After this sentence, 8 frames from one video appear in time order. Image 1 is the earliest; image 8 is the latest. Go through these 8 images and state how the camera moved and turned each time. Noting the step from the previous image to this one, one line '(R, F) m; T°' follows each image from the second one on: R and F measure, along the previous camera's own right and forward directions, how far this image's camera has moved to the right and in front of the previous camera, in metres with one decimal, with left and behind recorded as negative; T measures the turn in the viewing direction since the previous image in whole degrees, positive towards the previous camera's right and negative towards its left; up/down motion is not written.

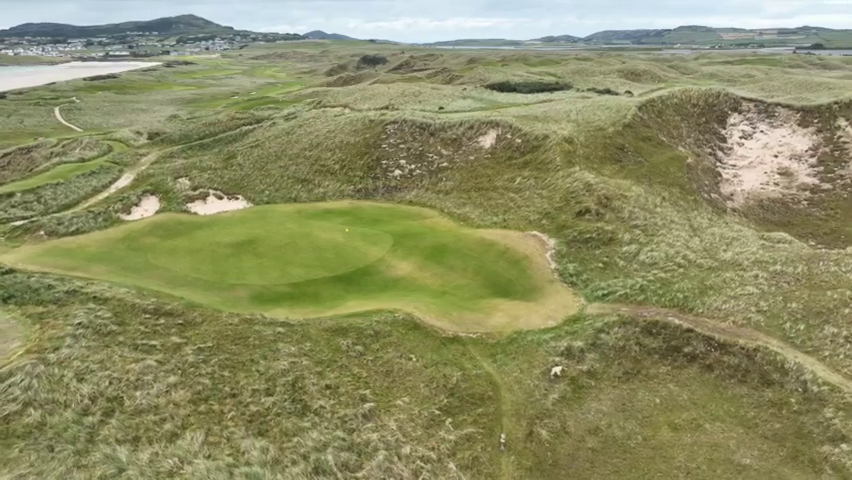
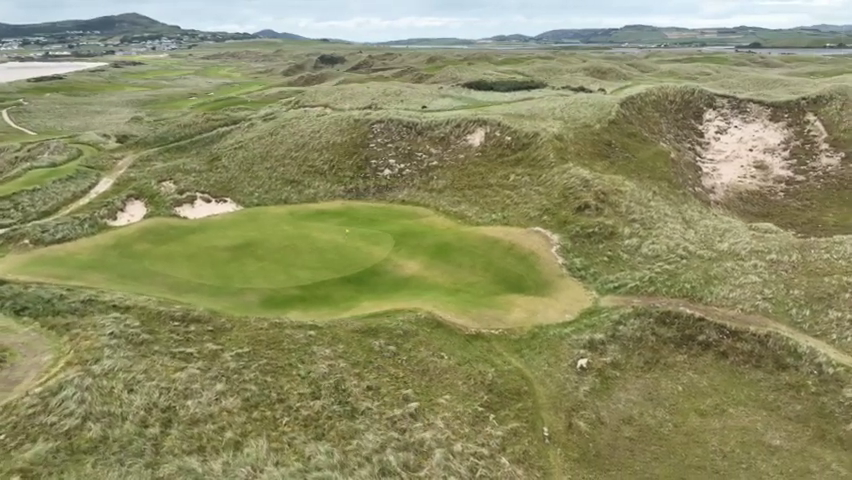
(-2.1, +0.1) m; +4°
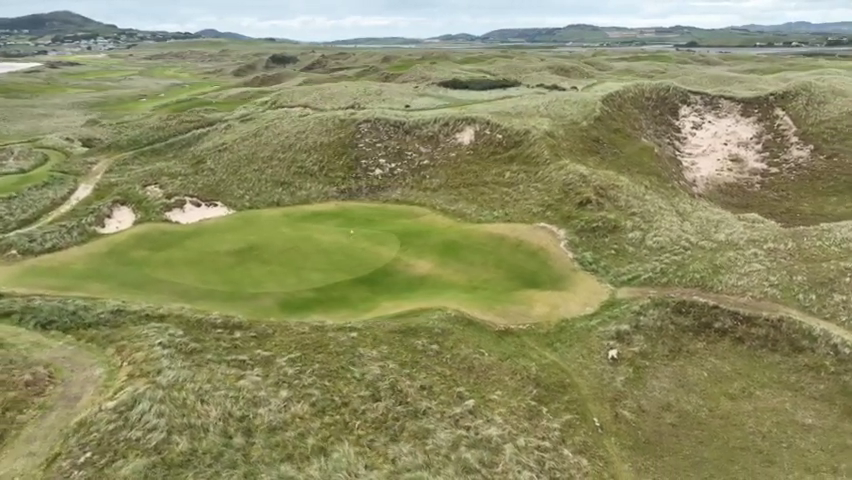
(-2.4, +0.1) m; +5°
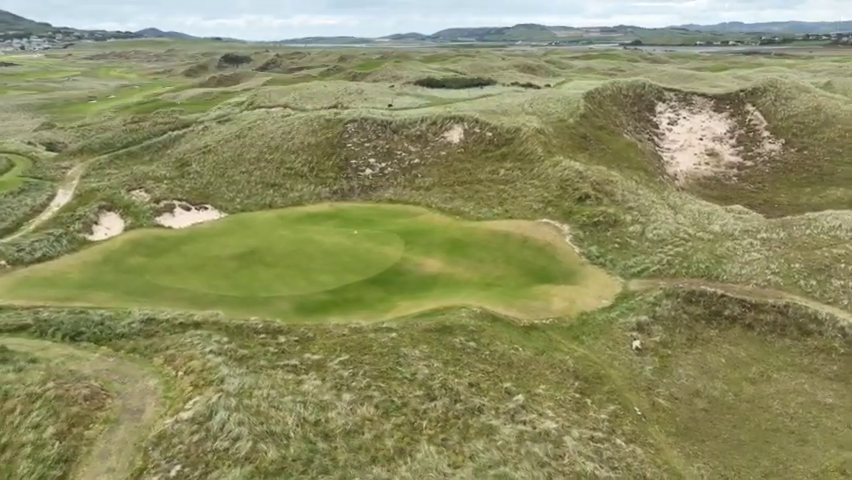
(-2.3, +0.1) m; +4°
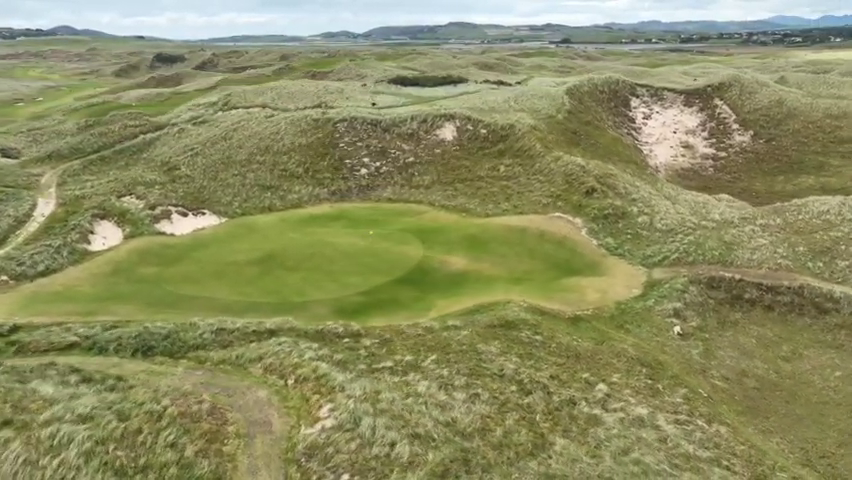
(-3.5, +0.2) m; +6°
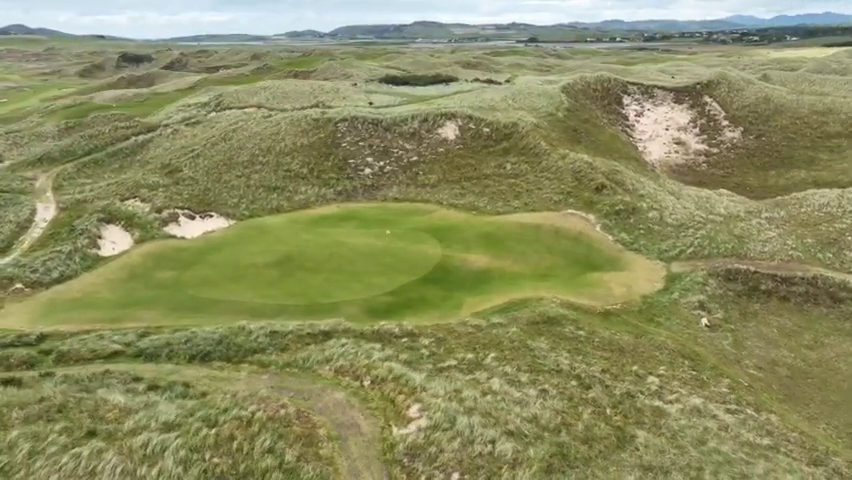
(-2.1, 0.0) m; +3°
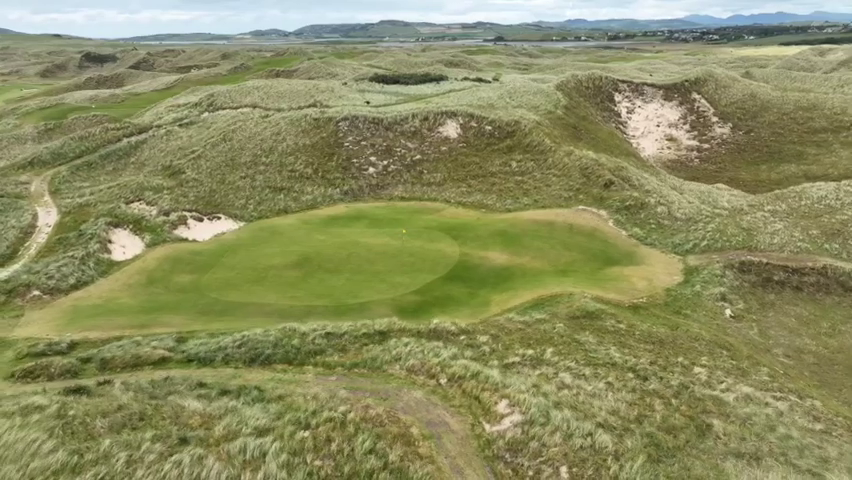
(-2.1, 0.0) m; +3°
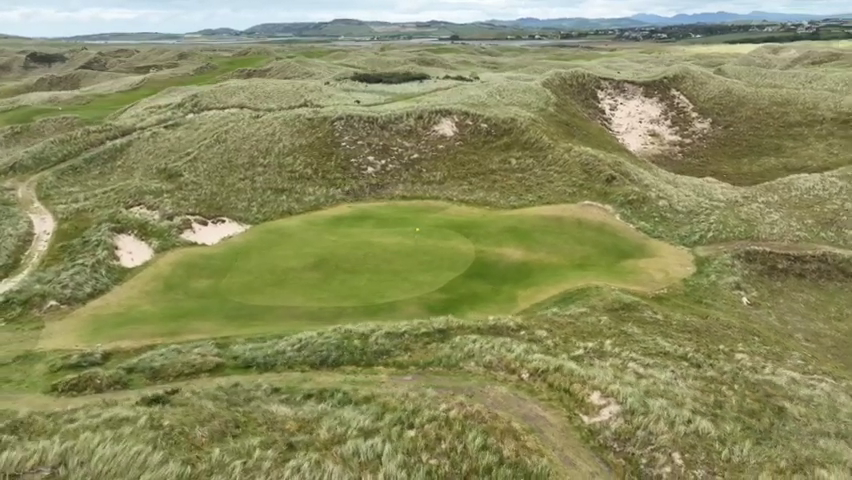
(-2.4, 0.0) m; +4°
